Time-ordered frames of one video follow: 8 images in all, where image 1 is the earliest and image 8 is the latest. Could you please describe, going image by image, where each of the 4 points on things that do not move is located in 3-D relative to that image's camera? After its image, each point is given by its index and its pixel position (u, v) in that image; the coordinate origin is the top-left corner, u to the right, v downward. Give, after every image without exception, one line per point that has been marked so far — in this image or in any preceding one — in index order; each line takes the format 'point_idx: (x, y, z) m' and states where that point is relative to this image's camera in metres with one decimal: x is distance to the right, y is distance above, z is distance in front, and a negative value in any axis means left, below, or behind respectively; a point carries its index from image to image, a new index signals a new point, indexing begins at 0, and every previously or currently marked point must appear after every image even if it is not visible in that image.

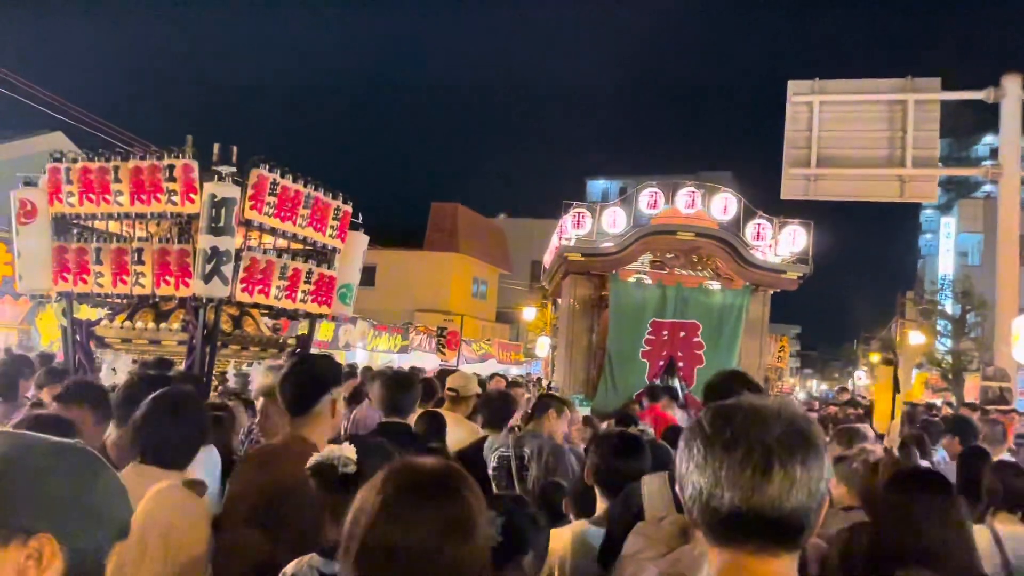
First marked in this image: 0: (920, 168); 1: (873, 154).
0: (+6.4, +1.8, +13.1) m
1: (+5.8, +2.1, +13.5) m
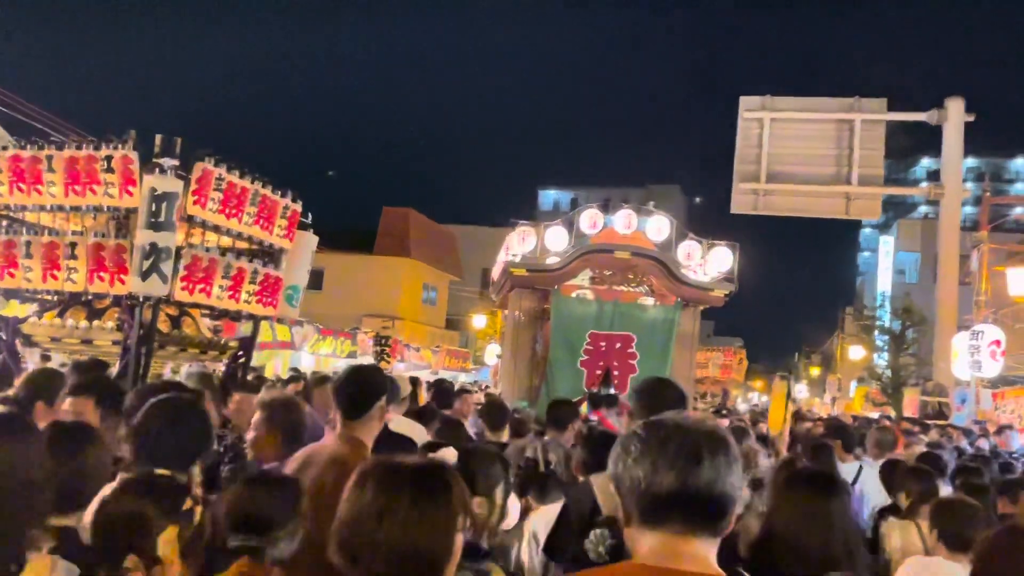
0: (+5.5, +1.5, +13.2) m
1: (+4.9, +1.7, +13.6) m
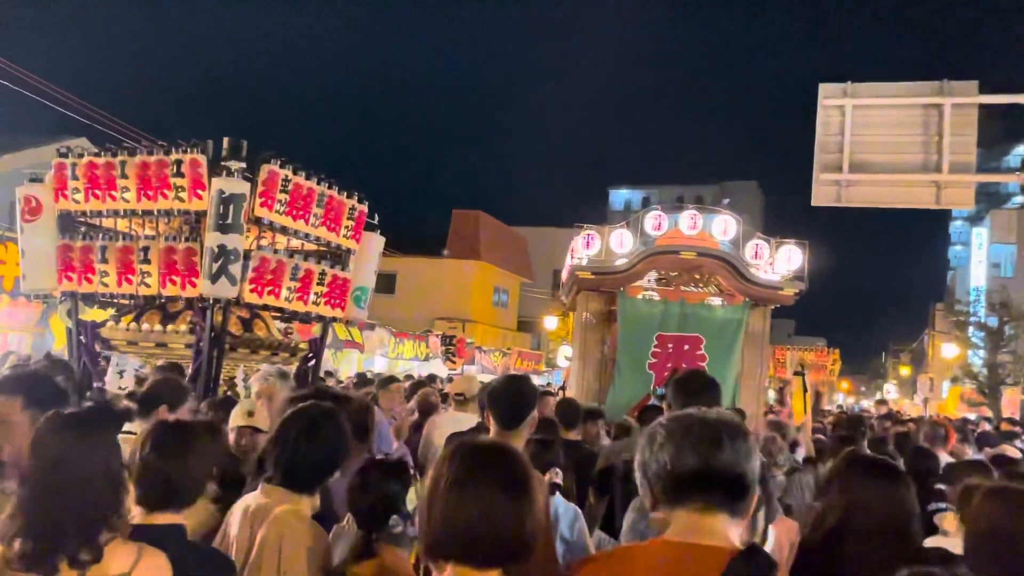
0: (+6.5, +1.6, +12.4) m
1: (+6.0, +1.8, +12.8) m
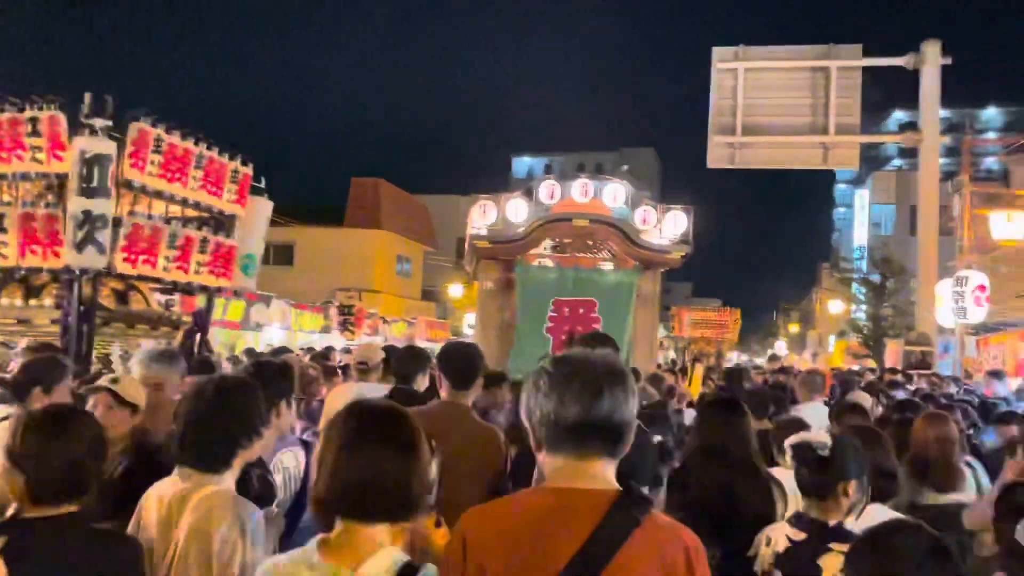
0: (+5.0, +2.3, +12.7) m
1: (+4.4, +2.5, +13.0) m
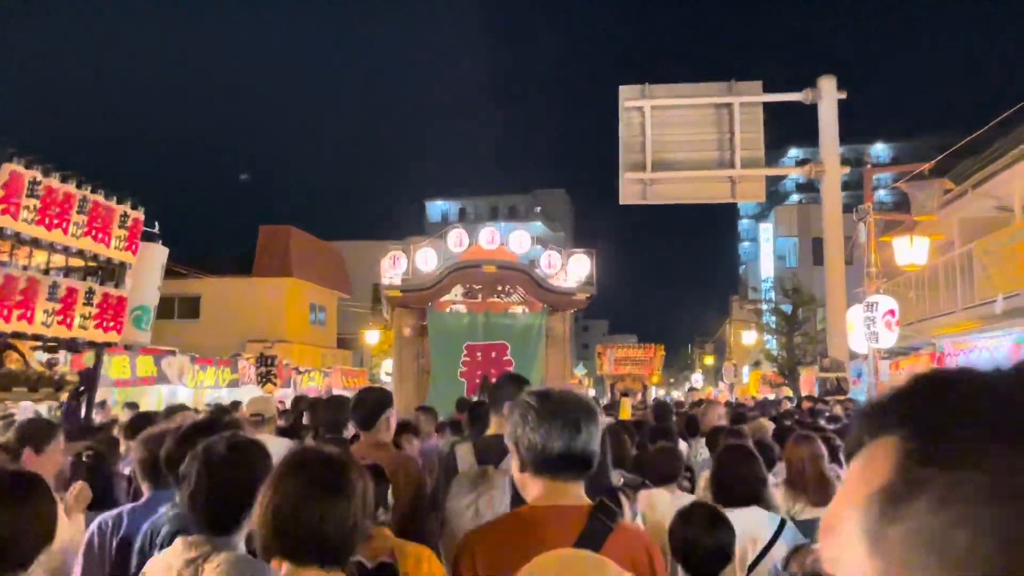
0: (+3.6, +1.8, +12.8) m
1: (+3.0, +2.0, +13.1) m
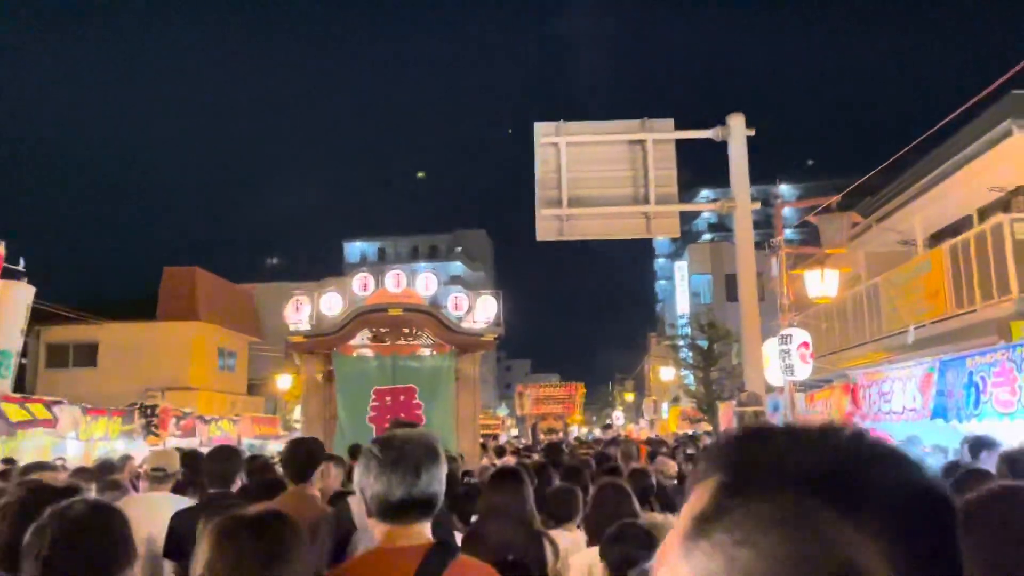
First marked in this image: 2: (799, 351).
0: (+2.2, +1.3, +12.7) m
1: (+1.6, +1.5, +12.9) m
2: (+5.5, -1.2, +15.7) m
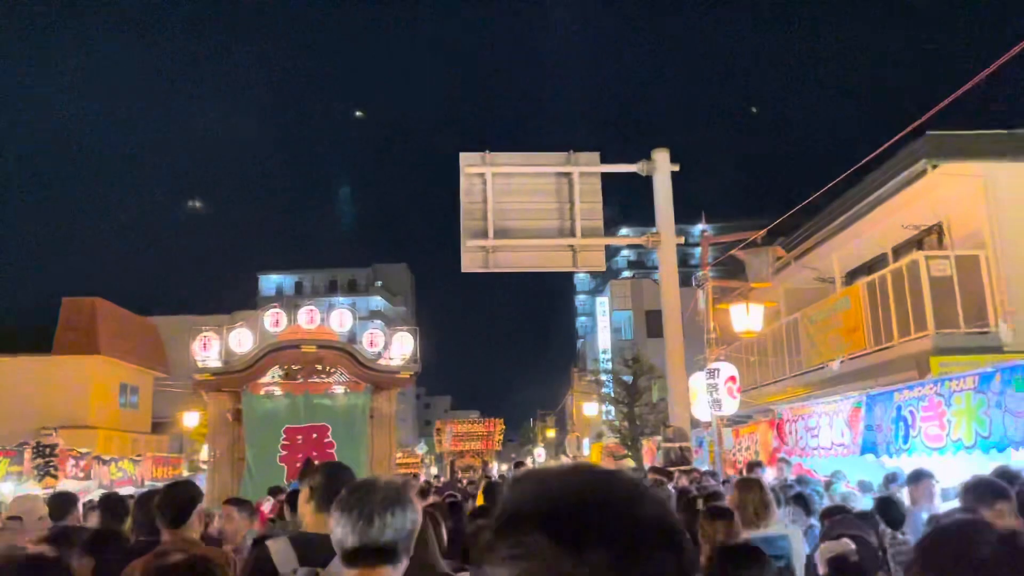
0: (+1.2, +0.8, +12.4) m
1: (+0.5, +1.0, +12.5) m
2: (+4.1, -1.9, +15.6) m
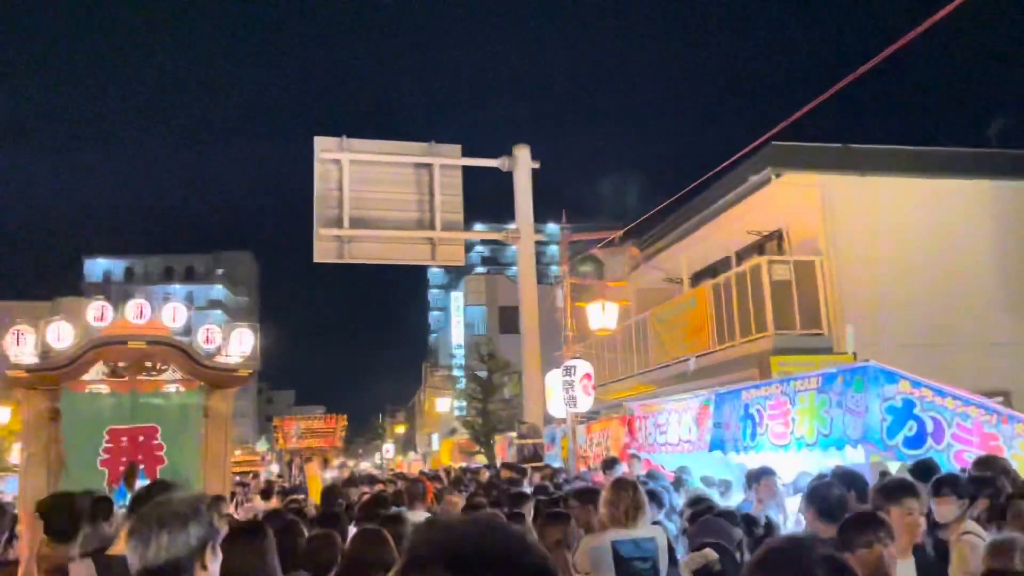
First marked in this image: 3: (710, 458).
0: (-0.9, +0.9, +12.0) m
1: (-1.6, +1.1, +12.0) m
2: (+1.3, -1.8, +15.7) m
3: (+3.2, -2.7, +13.2) m
